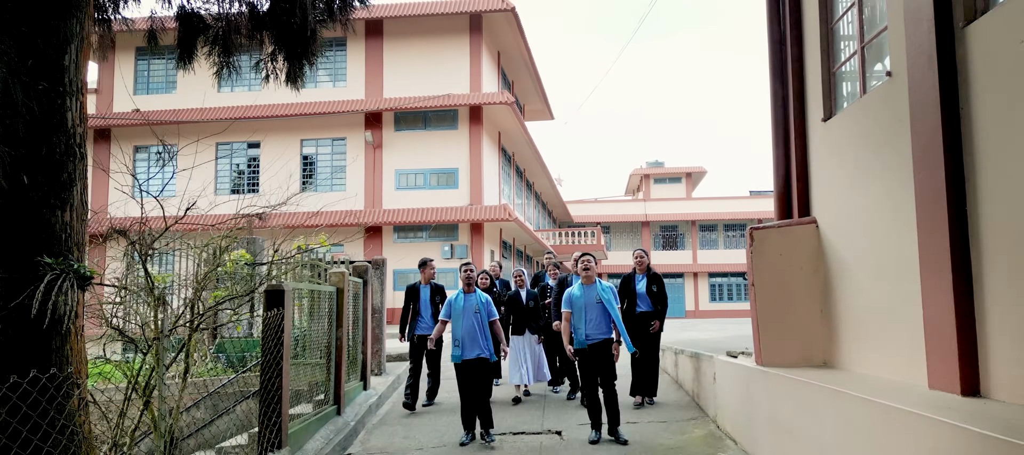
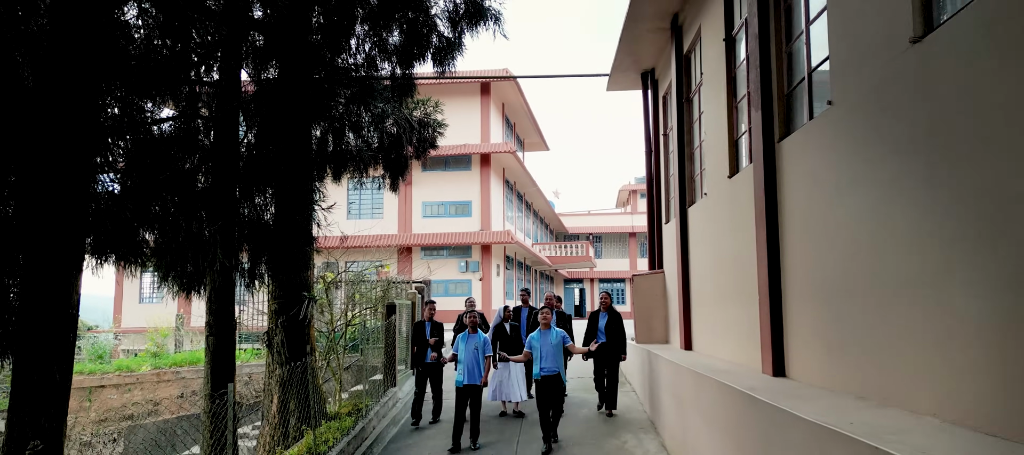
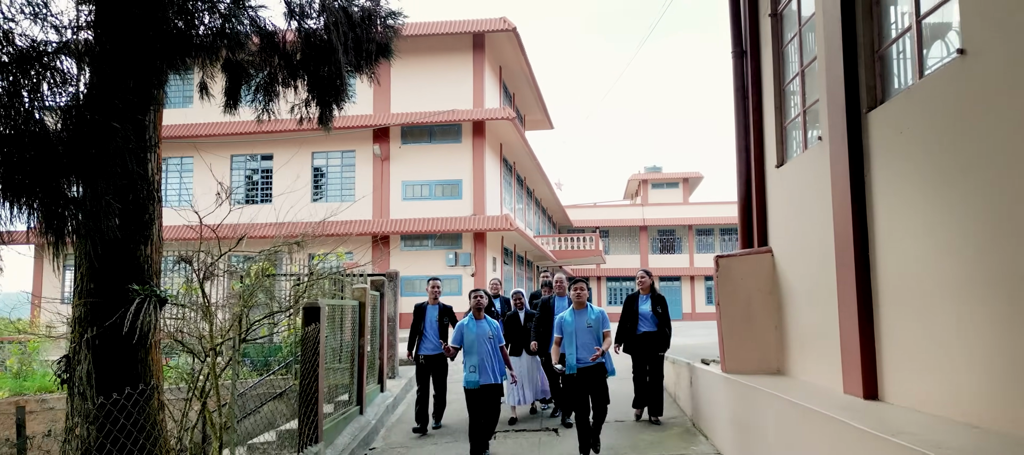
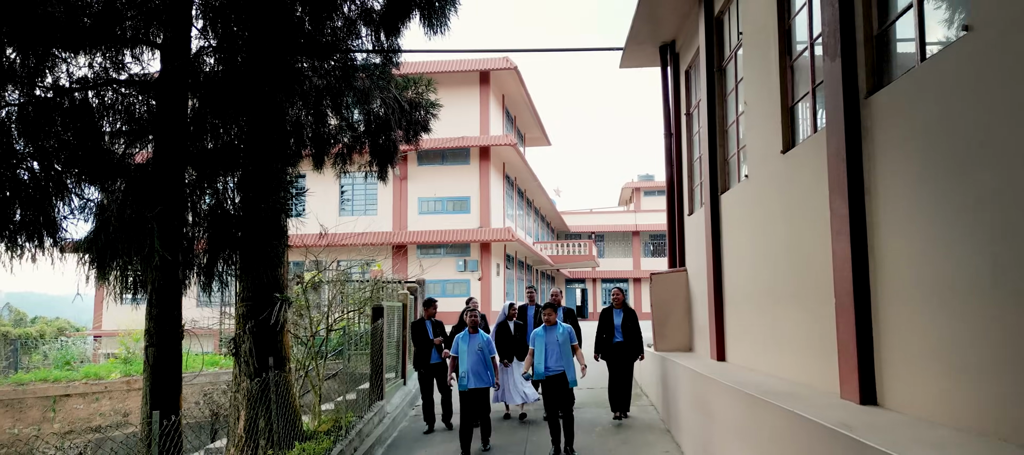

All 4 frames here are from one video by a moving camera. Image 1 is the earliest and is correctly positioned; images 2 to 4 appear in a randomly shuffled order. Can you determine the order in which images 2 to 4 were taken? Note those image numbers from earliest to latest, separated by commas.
3, 4, 2
